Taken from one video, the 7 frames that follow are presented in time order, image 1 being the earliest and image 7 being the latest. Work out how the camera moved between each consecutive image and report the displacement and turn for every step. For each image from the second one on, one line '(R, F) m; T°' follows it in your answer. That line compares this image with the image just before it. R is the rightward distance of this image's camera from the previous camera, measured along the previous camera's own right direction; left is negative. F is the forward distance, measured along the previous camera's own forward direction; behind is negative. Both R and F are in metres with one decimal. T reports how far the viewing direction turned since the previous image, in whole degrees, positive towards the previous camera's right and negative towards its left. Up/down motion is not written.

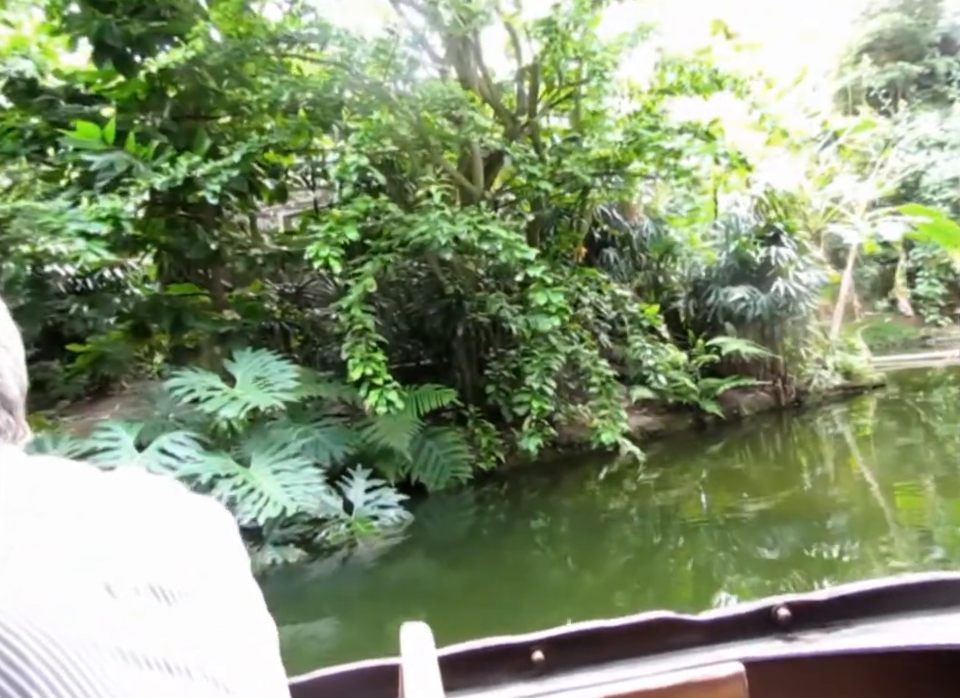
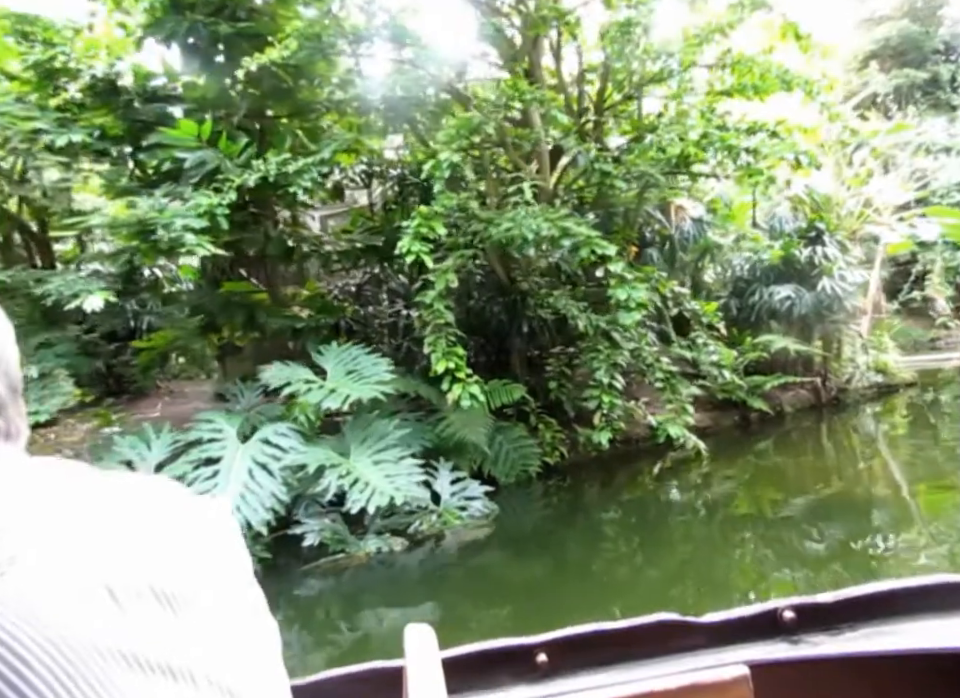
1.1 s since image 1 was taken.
(-0.5, -0.1) m; +1°
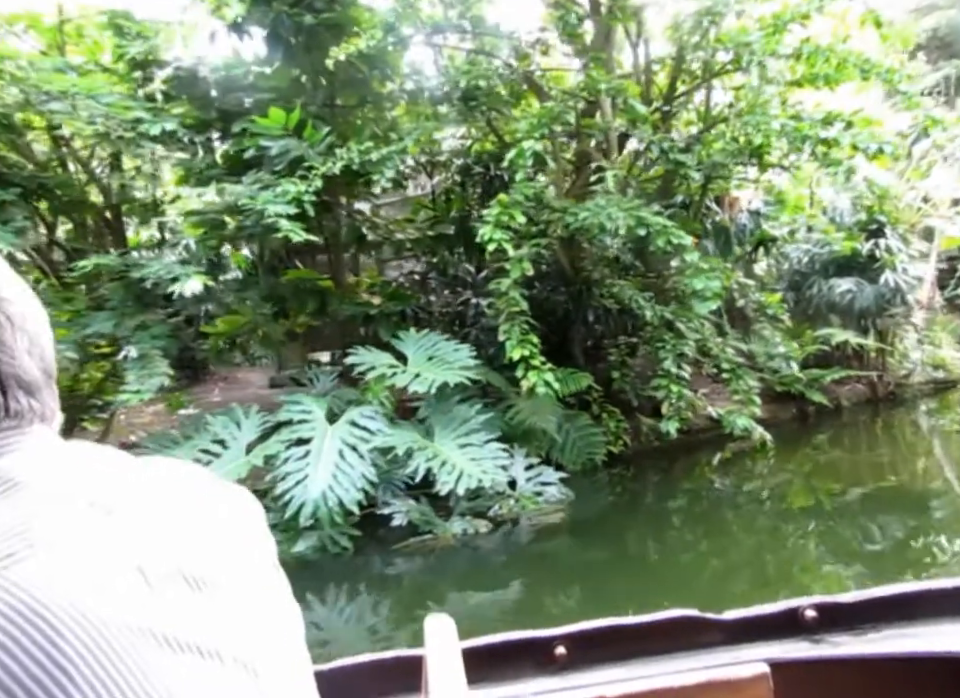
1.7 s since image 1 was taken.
(-0.3, -0.1) m; -2°
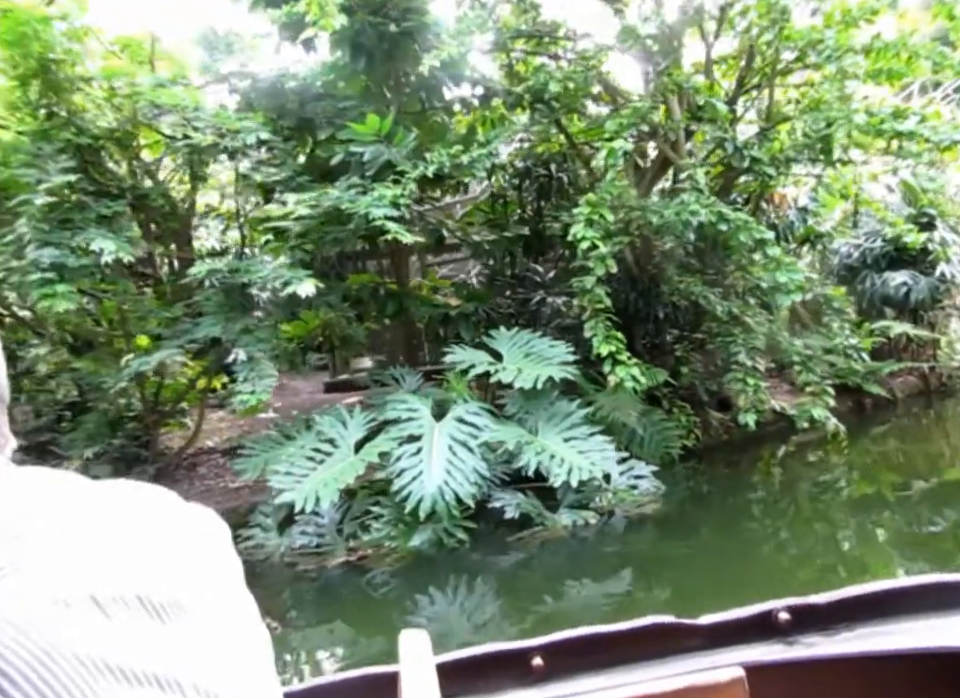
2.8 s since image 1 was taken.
(-0.5, -0.1) m; 0°
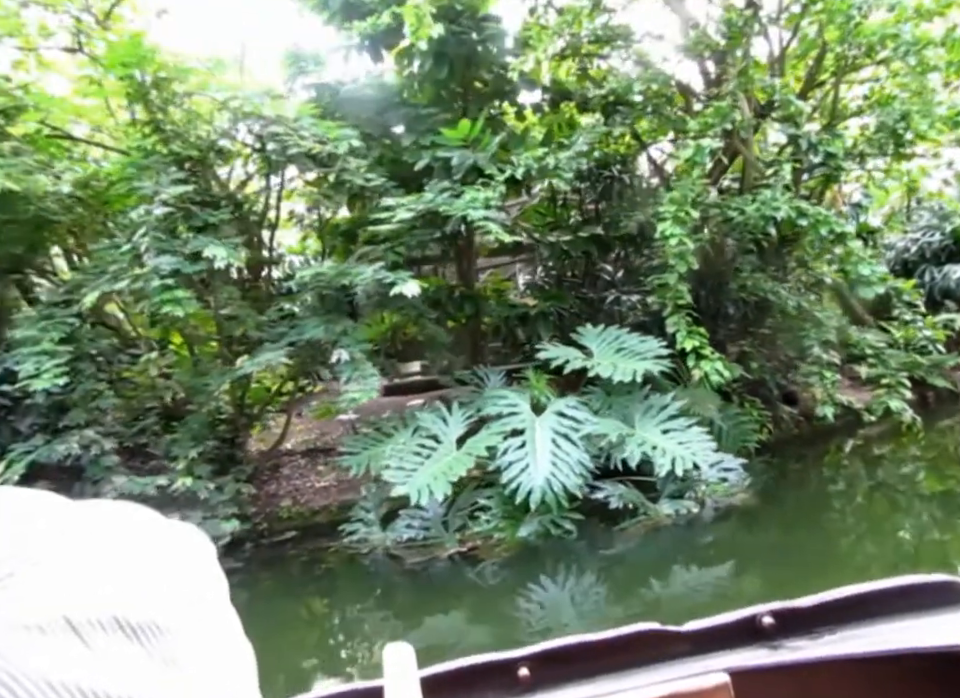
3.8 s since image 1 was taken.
(-0.4, -0.1) m; -1°
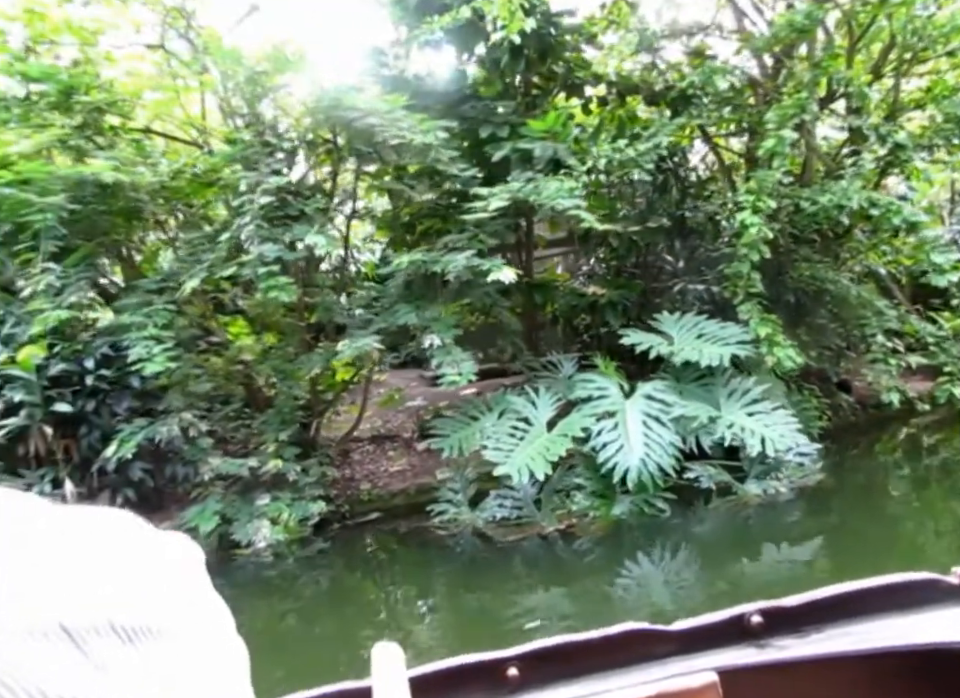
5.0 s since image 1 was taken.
(-0.4, -0.1) m; 0°
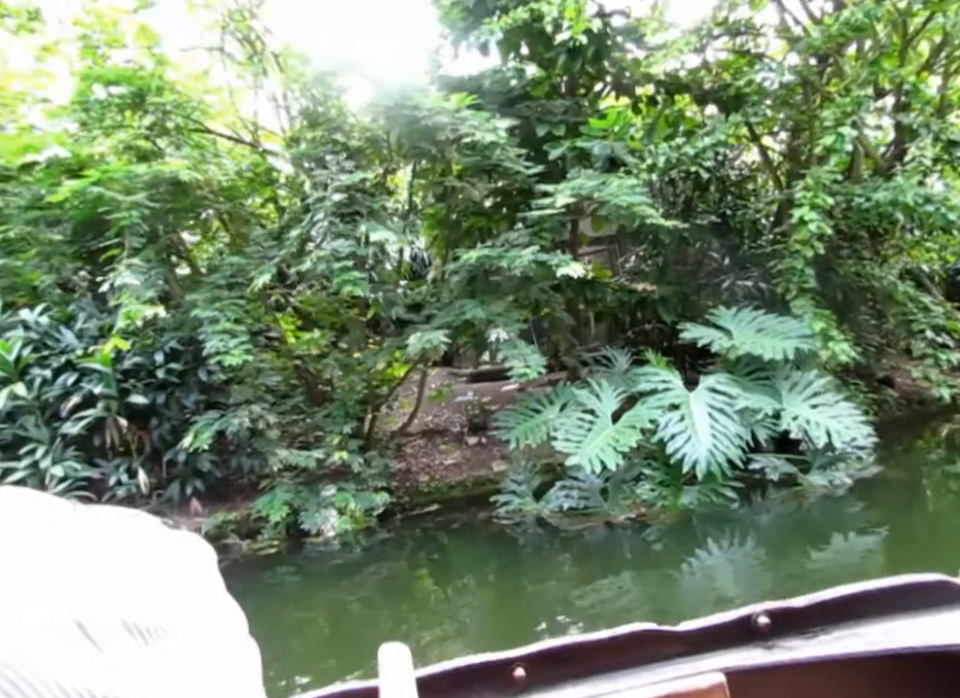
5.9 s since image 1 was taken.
(-0.3, -0.1) m; -1°
